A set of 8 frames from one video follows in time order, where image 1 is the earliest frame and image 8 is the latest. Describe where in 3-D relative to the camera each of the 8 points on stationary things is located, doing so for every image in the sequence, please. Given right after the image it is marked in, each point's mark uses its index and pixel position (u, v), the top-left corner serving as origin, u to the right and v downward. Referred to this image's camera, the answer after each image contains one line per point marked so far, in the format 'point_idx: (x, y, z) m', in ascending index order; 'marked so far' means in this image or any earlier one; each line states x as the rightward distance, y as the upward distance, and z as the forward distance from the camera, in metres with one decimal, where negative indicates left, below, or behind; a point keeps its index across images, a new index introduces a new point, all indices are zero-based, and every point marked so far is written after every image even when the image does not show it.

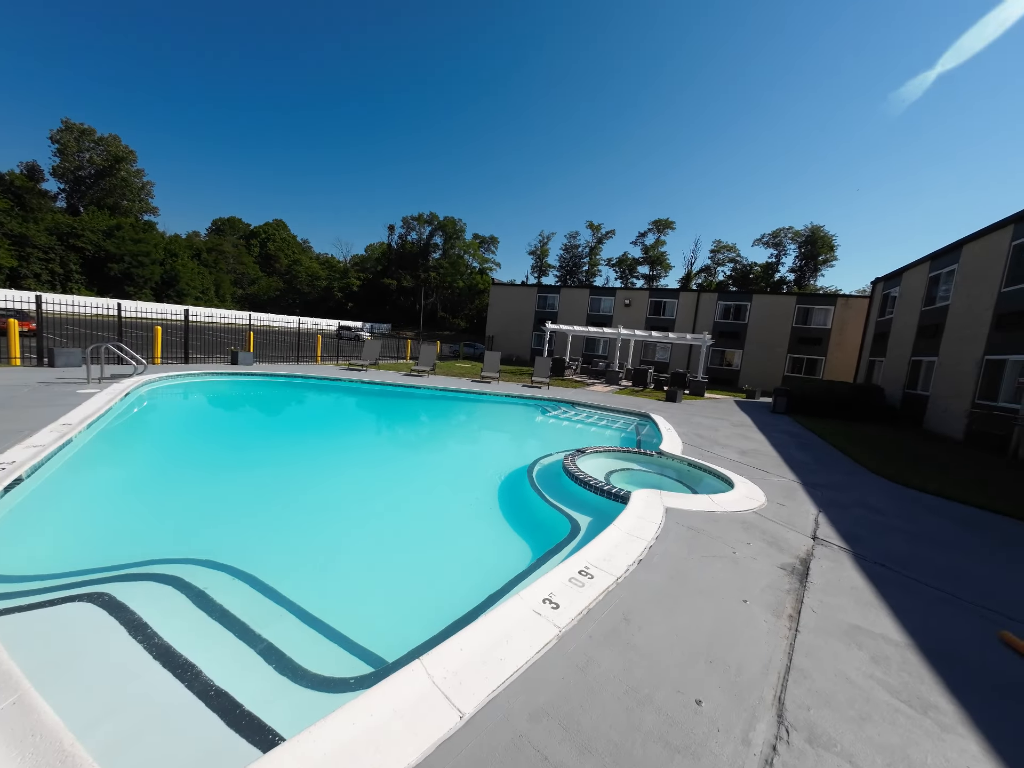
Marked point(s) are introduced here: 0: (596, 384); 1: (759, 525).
0: (+4.1, 0.0, +19.3) m
1: (+2.6, -1.5, +4.1) m
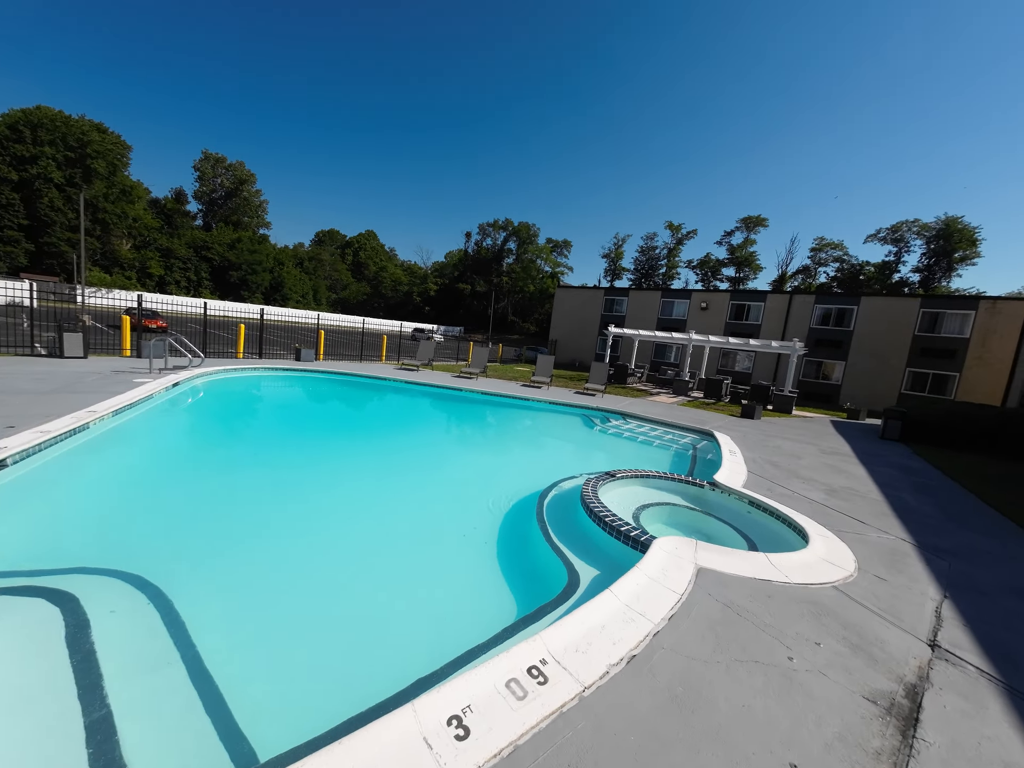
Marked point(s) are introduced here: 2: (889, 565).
0: (+6.6, -0.5, +17.5) m
1: (+2.3, -1.6, +2.8) m
2: (+3.4, -1.7, +3.6) m
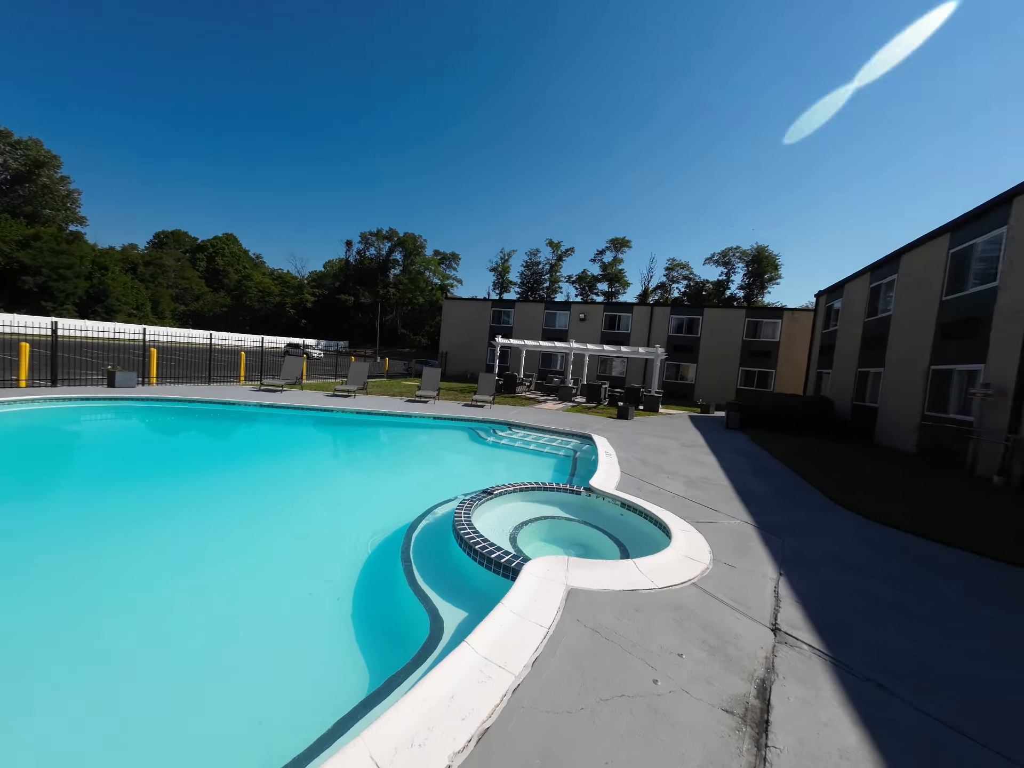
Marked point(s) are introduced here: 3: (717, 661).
0: (+1.6, -0.8, +18.2) m
1: (+1.3, -1.6, +2.8) m
2: (+2.2, -1.6, +3.9) m
3: (+1.2, -1.7, +2.4) m
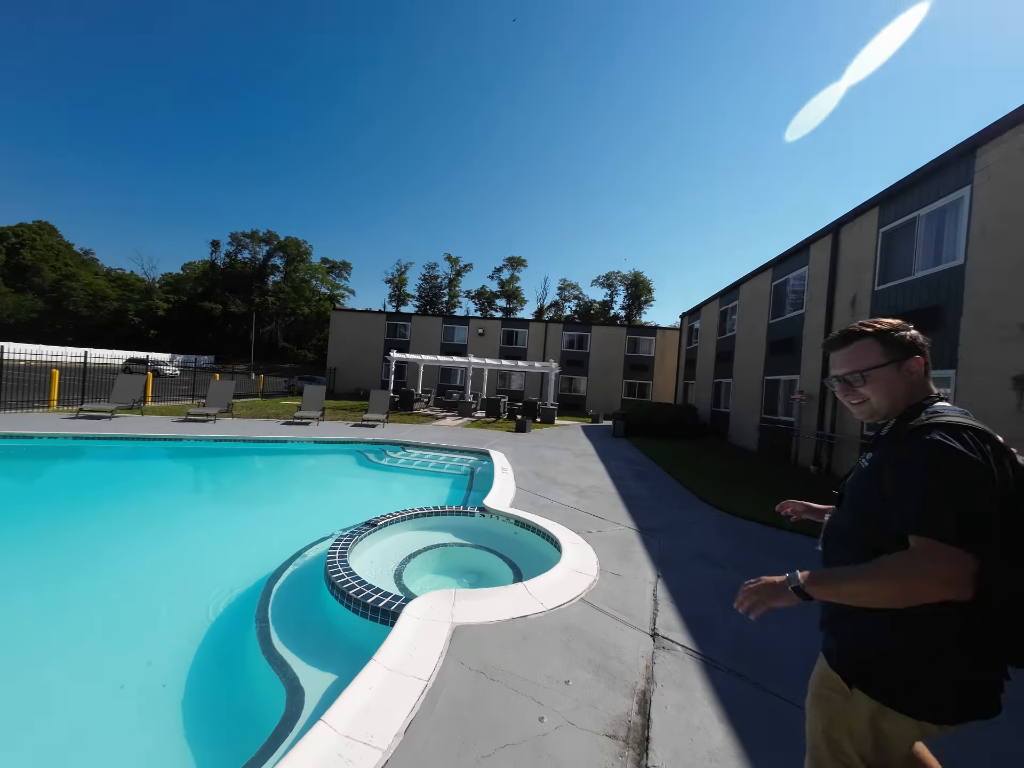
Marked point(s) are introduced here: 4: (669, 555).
0: (-3.0, -1.5, +17.8) m
1: (+0.5, -1.8, +2.8) m
2: (+1.1, -1.8, +4.0) m
3: (+0.5, -1.8, +2.4) m
4: (+1.7, -1.8, +4.2) m
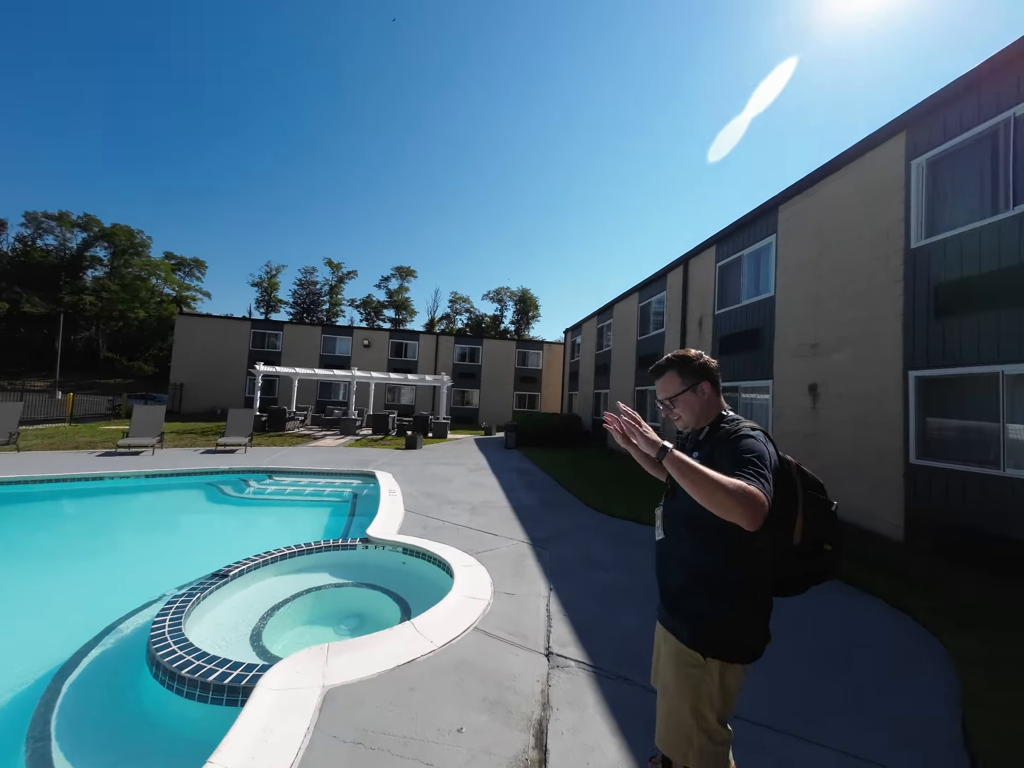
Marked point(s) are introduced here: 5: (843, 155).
0: (-7.6, -2.2, +16.1) m
1: (-0.2, -1.9, +2.6) m
2: (0.0, -1.9, +3.9) m
3: (-0.1, -1.9, +2.2) m
4: (+0.5, -2.0, +4.3) m
5: (+5.7, +4.0, +6.8) m
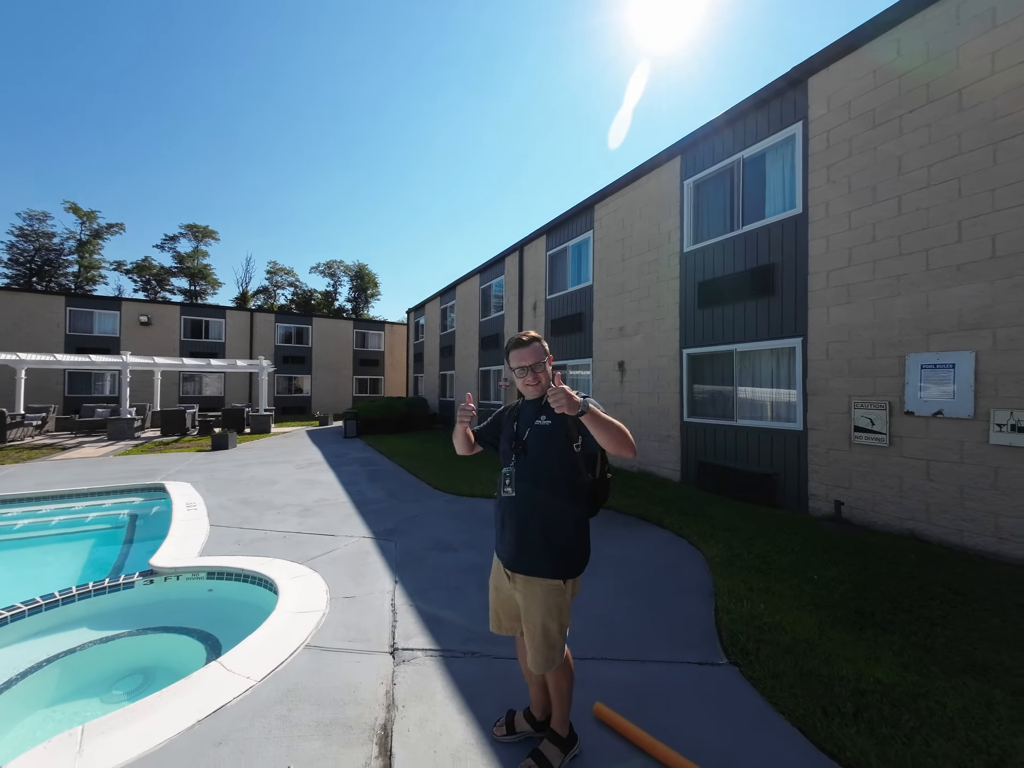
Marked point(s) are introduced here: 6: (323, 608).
0: (-13.1, -1.9, +12.0) m
1: (-1.2, -1.8, +2.3) m
2: (-1.4, -1.8, +3.6) m
3: (-0.9, -1.8, +2.0) m
4: (-1.1, -1.8, +4.1) m
5: (+2.6, +4.5, +8.1) m
6: (-1.5, -1.8, +3.1) m
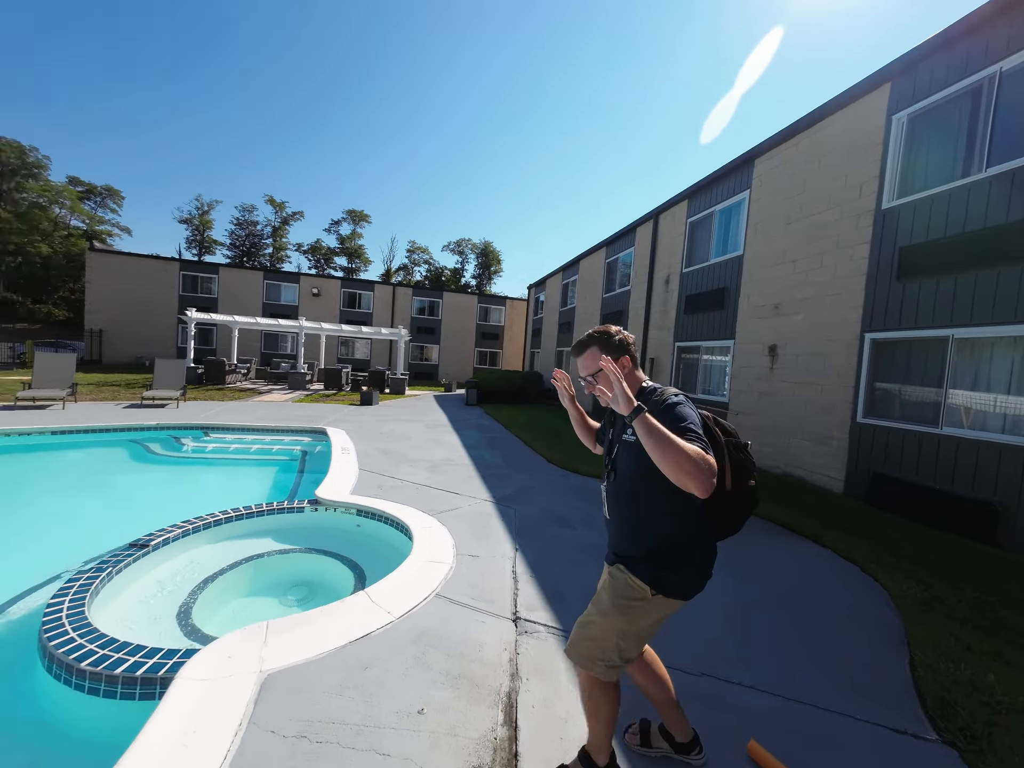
0: (-9.1, -0.3, +15.0) m
1: (-0.4, -1.5, +2.4) m
2: (-0.3, -1.5, +3.7) m
3: (-0.3, -1.6, +2.0) m
4: (+0.1, -1.5, +4.1) m
5: (+5.2, +4.6, +6.6) m
6: (-0.5, -1.5, +3.3) m
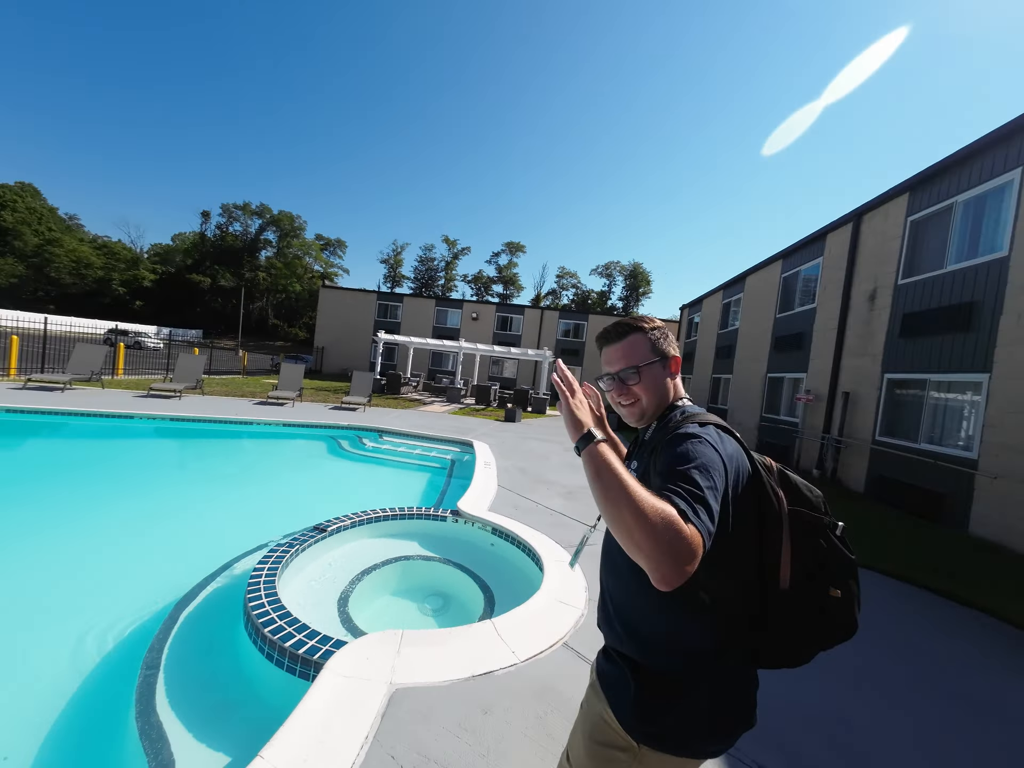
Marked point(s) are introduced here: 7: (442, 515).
0: (-3.4, -0.8, +17.0) m
1: (+0.3, -1.7, +2.1) m
2: (+0.9, -1.7, +3.3) m
3: (+0.3, -1.7, +1.7) m
4: (+1.4, -1.8, +3.6) m
5: (+7.4, +3.9, +4.3) m
6: (+0.5, -1.7, +3.0) m
7: (-0.8, -1.5, +4.6) m
